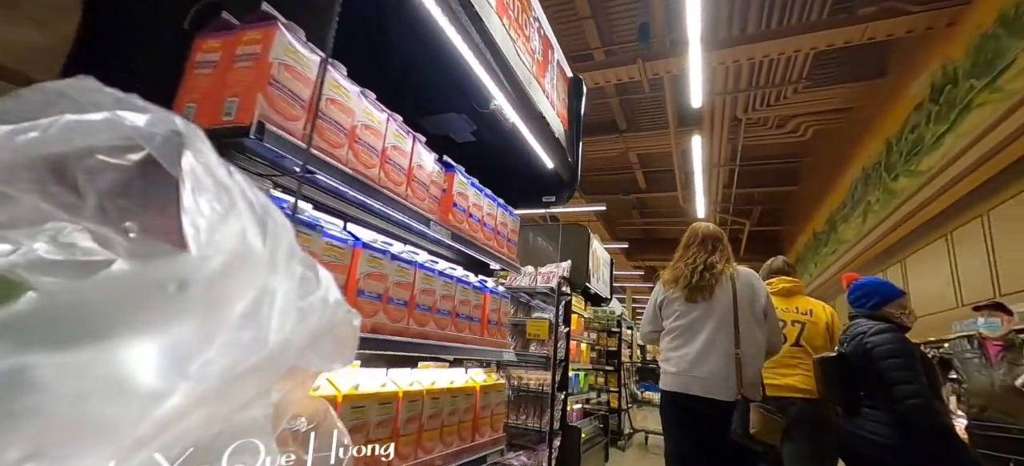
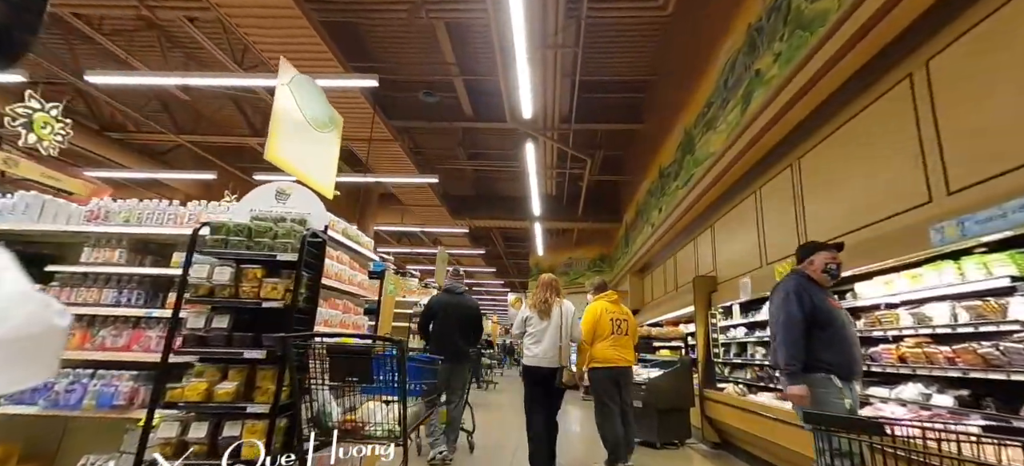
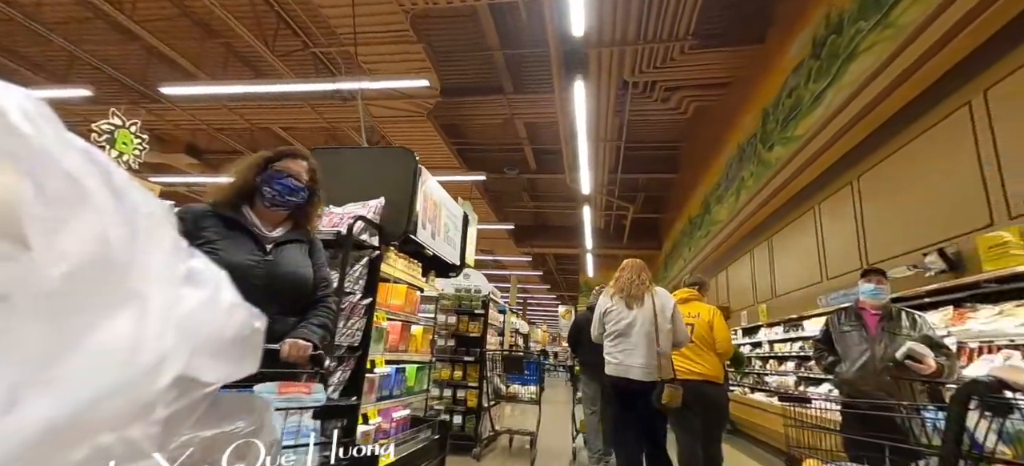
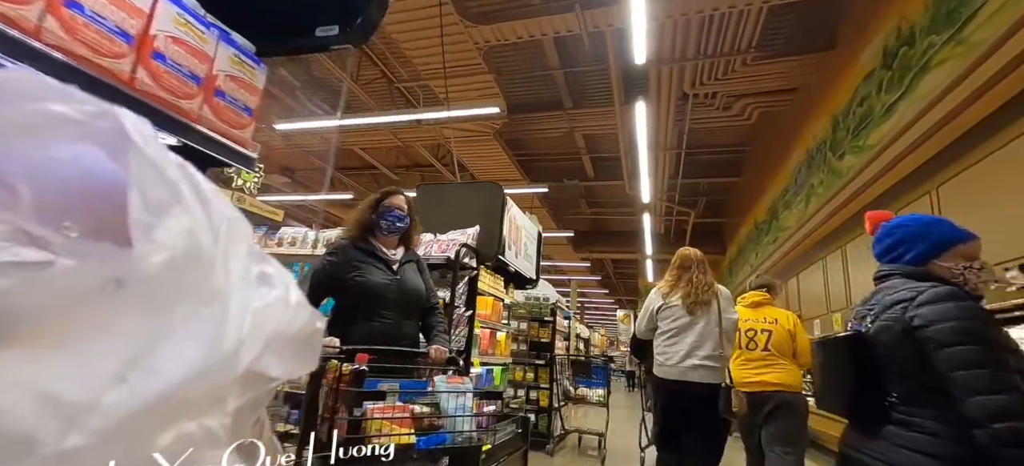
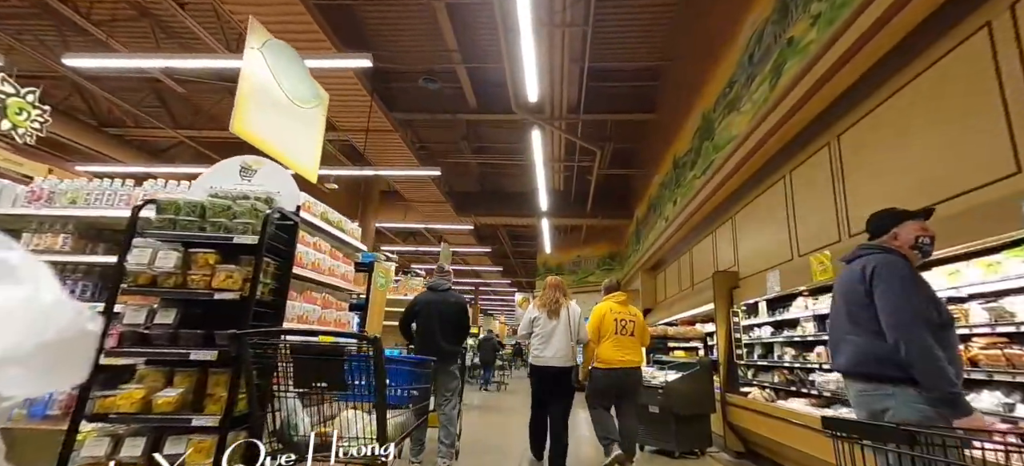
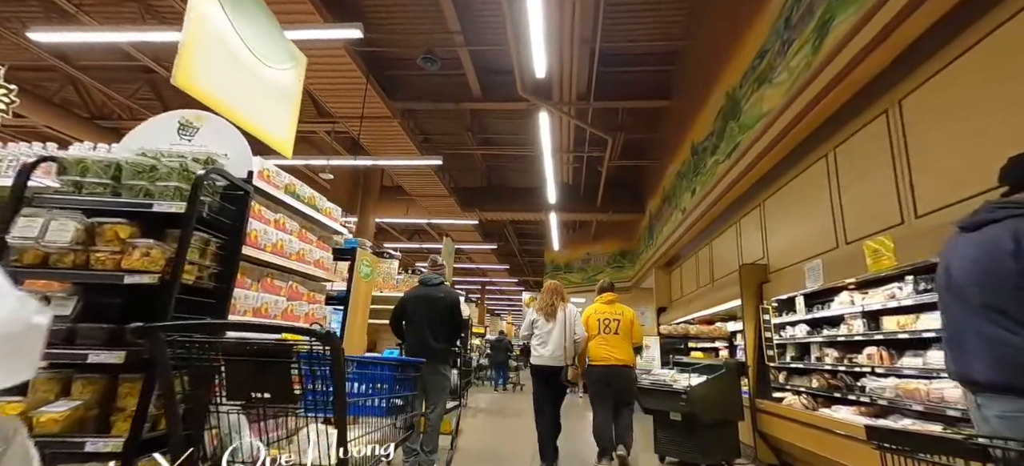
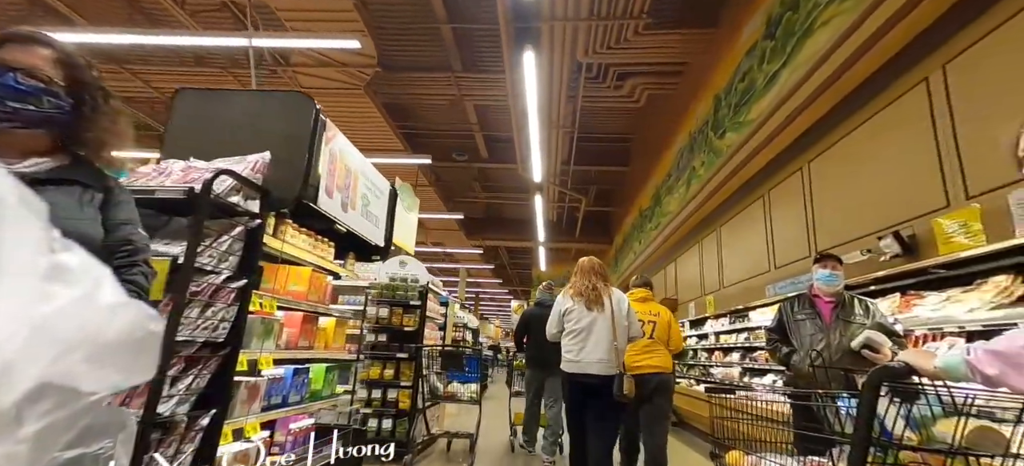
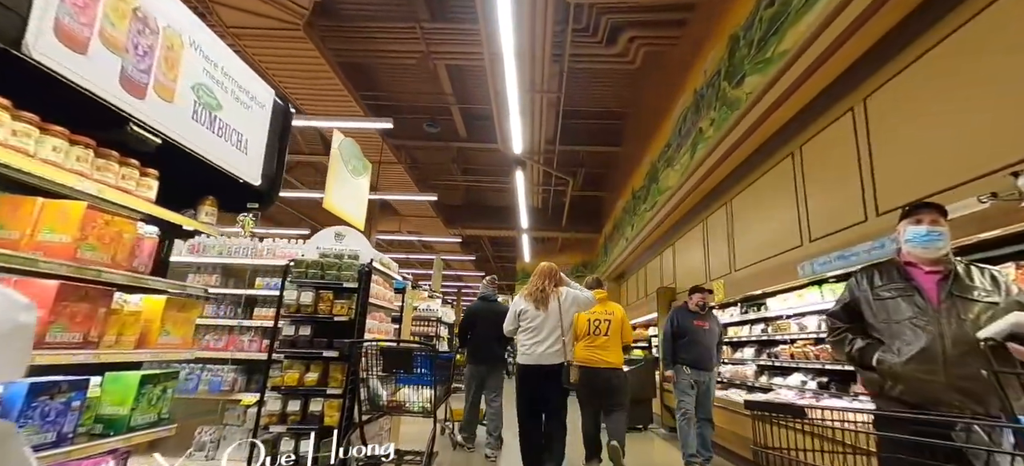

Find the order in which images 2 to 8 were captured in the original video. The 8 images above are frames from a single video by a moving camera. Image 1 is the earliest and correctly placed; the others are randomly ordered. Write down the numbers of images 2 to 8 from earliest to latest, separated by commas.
4, 3, 7, 8, 2, 5, 6
